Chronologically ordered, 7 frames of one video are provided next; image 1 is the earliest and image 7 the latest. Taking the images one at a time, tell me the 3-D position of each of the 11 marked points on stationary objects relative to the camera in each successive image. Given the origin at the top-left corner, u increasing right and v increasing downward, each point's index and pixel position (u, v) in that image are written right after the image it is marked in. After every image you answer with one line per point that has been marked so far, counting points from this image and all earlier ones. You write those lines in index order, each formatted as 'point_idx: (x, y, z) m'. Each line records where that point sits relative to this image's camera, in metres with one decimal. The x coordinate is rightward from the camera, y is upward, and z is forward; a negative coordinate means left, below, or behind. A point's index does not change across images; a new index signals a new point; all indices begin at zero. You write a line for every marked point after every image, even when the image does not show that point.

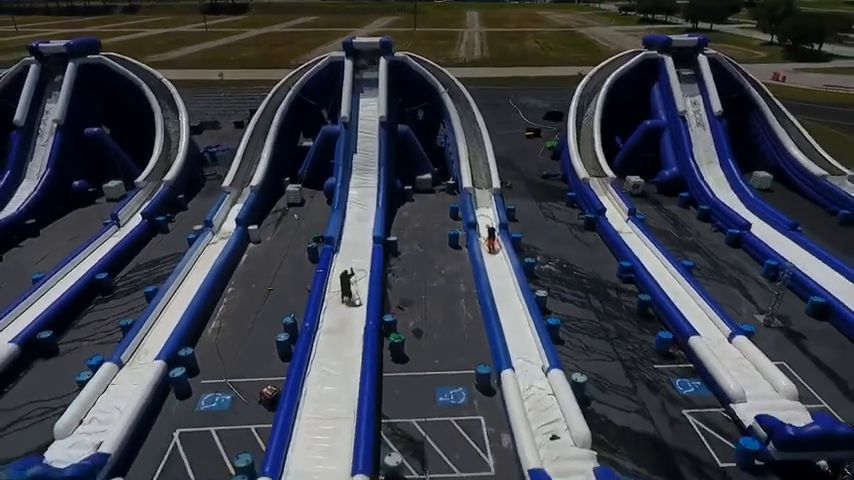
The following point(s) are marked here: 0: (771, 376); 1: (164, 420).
0: (+11.6, -4.6, +17.5) m
1: (-8.7, -5.9, +17.1) m
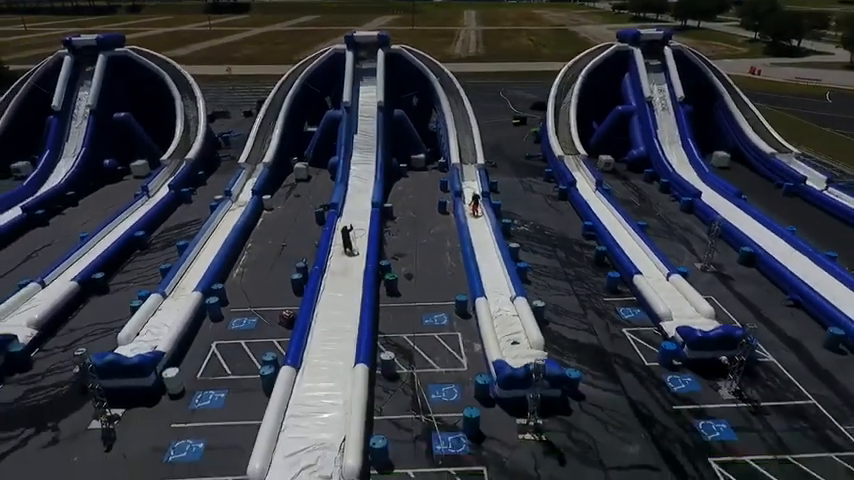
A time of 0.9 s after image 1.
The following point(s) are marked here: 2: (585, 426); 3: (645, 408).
0: (+11.1, -2.5, +21.6) m
1: (-9.2, -3.8, +21.1) m
2: (+5.1, -6.0, +16.8) m
3: (+7.3, -5.7, +17.5) m
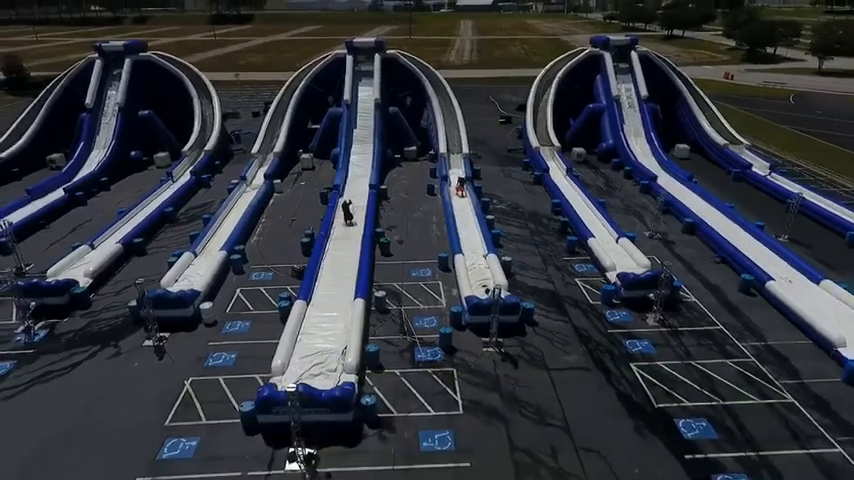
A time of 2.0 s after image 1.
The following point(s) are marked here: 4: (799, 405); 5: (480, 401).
0: (+10.4, -0.8, +26.1) m
1: (-9.8, -2.1, +25.6) m
2: (+4.4, -4.2, +21.2) m
3: (+6.7, -3.9, +22.0) m
4: (+13.1, -5.8, +18.2) m
5: (+1.8, -5.7, +18.3) m
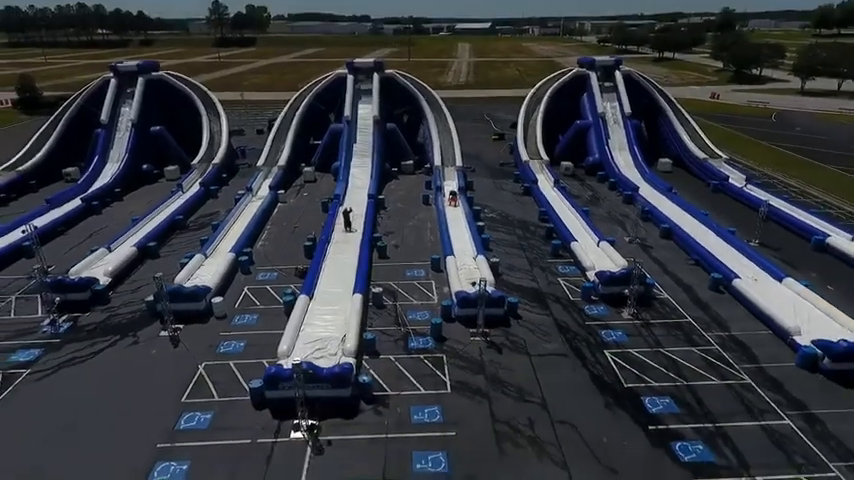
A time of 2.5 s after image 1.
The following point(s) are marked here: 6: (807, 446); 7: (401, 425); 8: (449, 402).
0: (+10.1, -0.9, +28.2) m
1: (-10.2, -2.3, +27.6) m
2: (+4.1, -4.2, +23.2) m
3: (+6.3, -3.8, +23.9) m
4: (+12.8, -5.6, +20.2) m
5: (+1.5, -5.5, +20.2) m
6: (+12.7, -6.9, +17.3) m
7: (-0.9, -6.5, +18.1) m
8: (+0.8, -6.0, +19.1) m
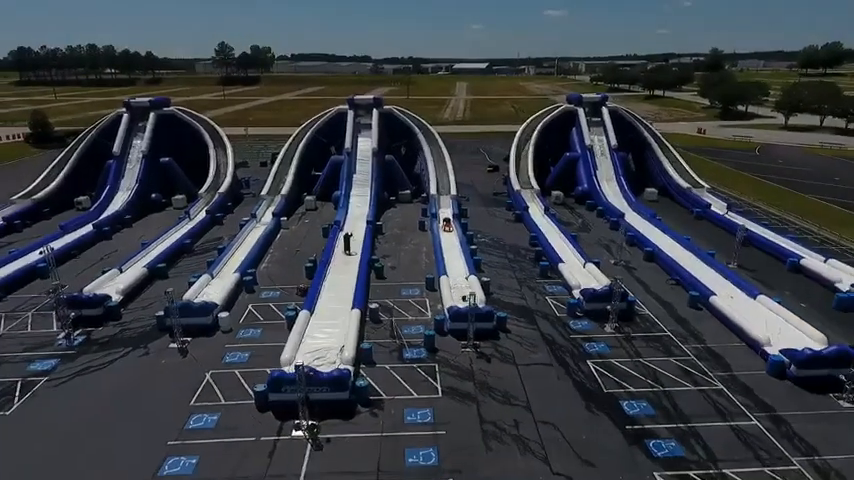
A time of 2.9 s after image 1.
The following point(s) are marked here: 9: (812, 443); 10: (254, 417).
0: (+9.8, -2.1, +29.9) m
1: (-10.5, -3.4, +29.2) m
2: (+3.8, -5.0, +24.6) m
3: (+6.0, -4.7, +25.4) m
4: (+12.5, -6.2, +21.5) m
5: (+1.2, -6.1, +21.6) m
6: (+12.4, -7.3, +18.6) m
7: (-1.2, -6.9, +19.4) m
8: (+0.5, -6.5, +20.4) m
9: (+13.9, -7.3, +18.6) m
10: (-6.7, -6.8, +19.9) m
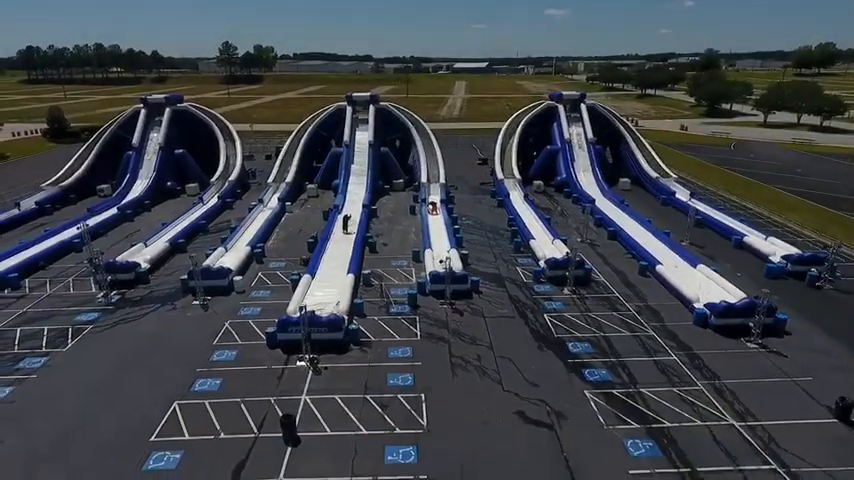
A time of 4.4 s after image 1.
0: (+8.9, -0.6, +34.4) m
1: (-11.4, -1.9, +33.7) m
2: (+2.8, -3.5, +29.1) m
3: (+5.1, -3.3, +29.9) m
4: (+11.5, -4.8, +26.0) m
5: (+0.3, -4.6, +26.0) m
6: (+11.5, -5.9, +23.0) m
7: (-2.1, -5.5, +23.9) m
8: (-0.4, -5.1, +24.9) m
9: (+12.9, -5.9, +23.1) m
10: (-7.6, -5.3, +24.4) m
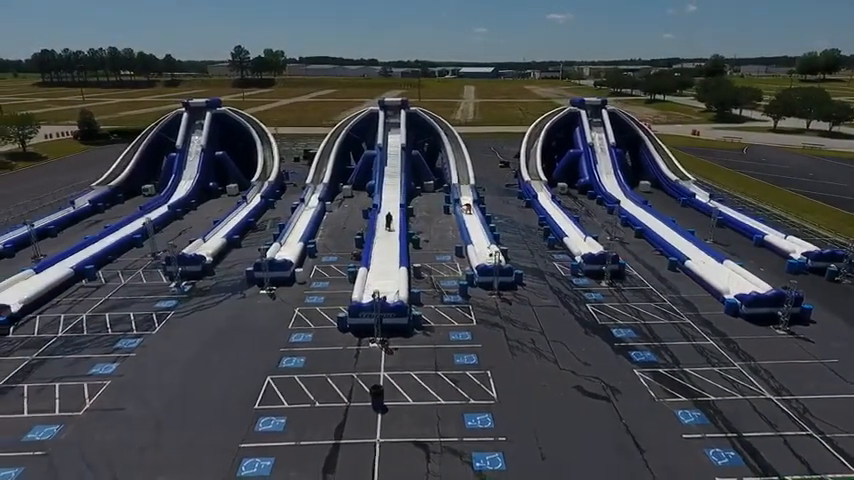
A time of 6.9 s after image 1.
0: (+11.9, -0.4, +36.7) m
1: (-8.4, -1.6, +36.1) m
2: (+5.9, -3.3, +31.5) m
3: (+8.1, -3.0, +32.3) m
4: (+14.5, -4.5, +28.3) m
5: (+3.3, -4.4, +28.4) m
6: (+14.4, -5.6, +25.4) m
7: (+0.8, -5.1, +26.3) m
8: (+2.6, -4.8, +27.3) m
9: (+15.9, -5.6, +25.4) m
10: (-4.6, -5.0, +26.8) m
